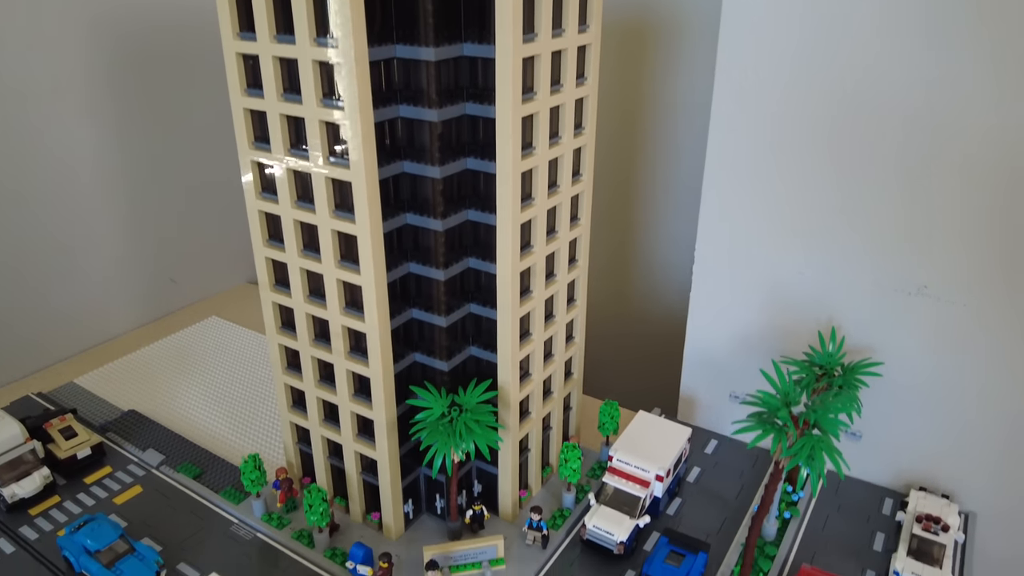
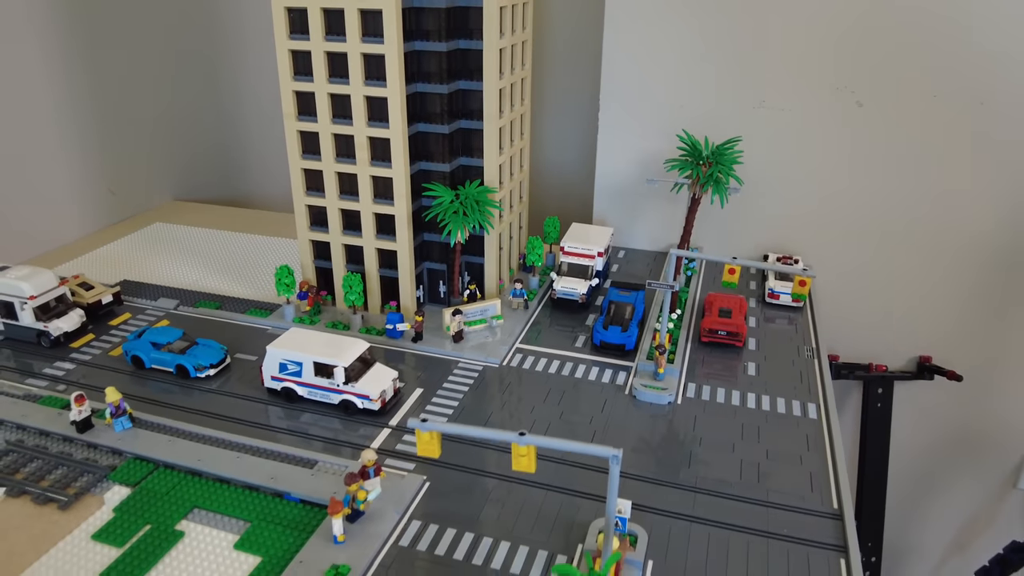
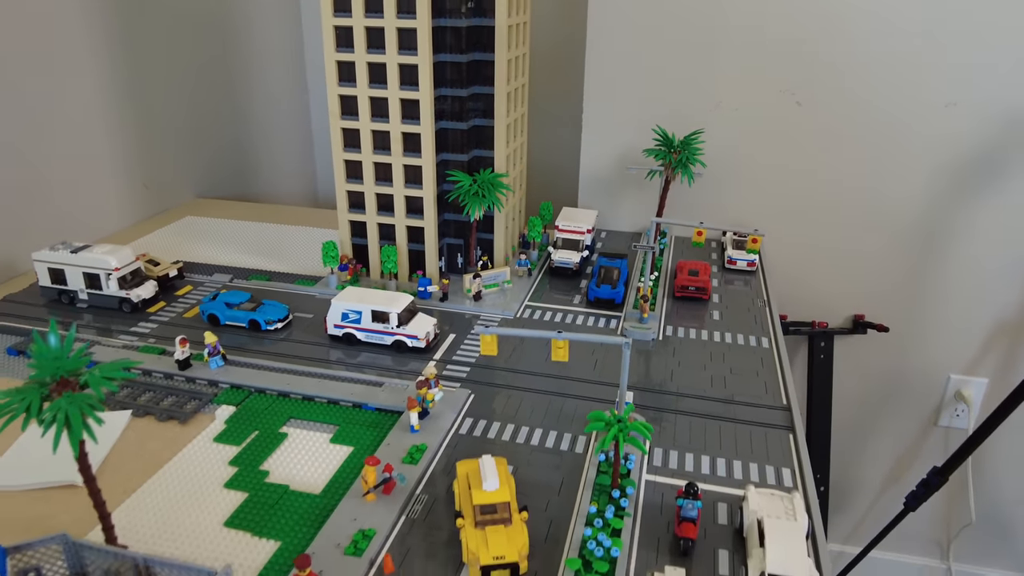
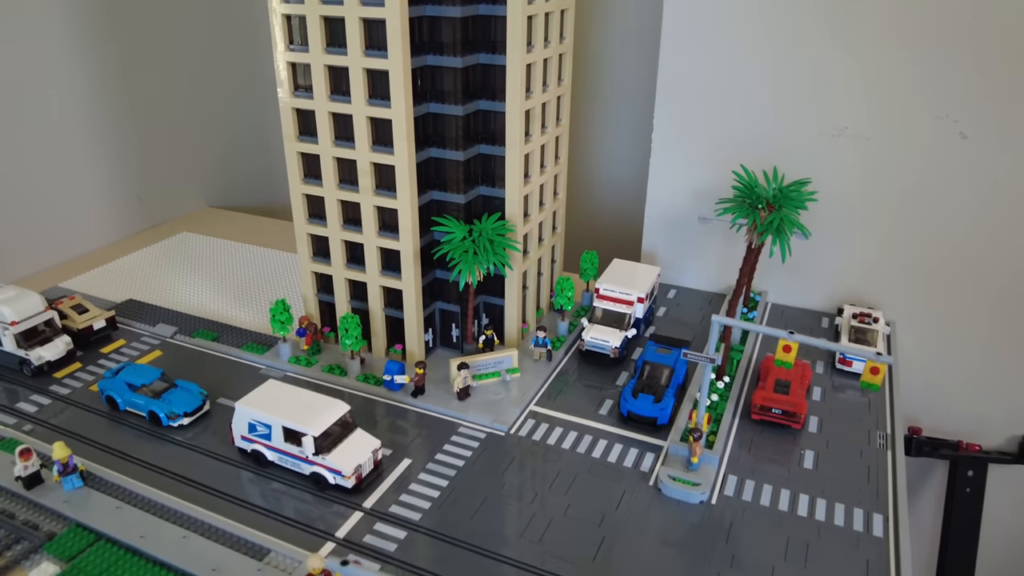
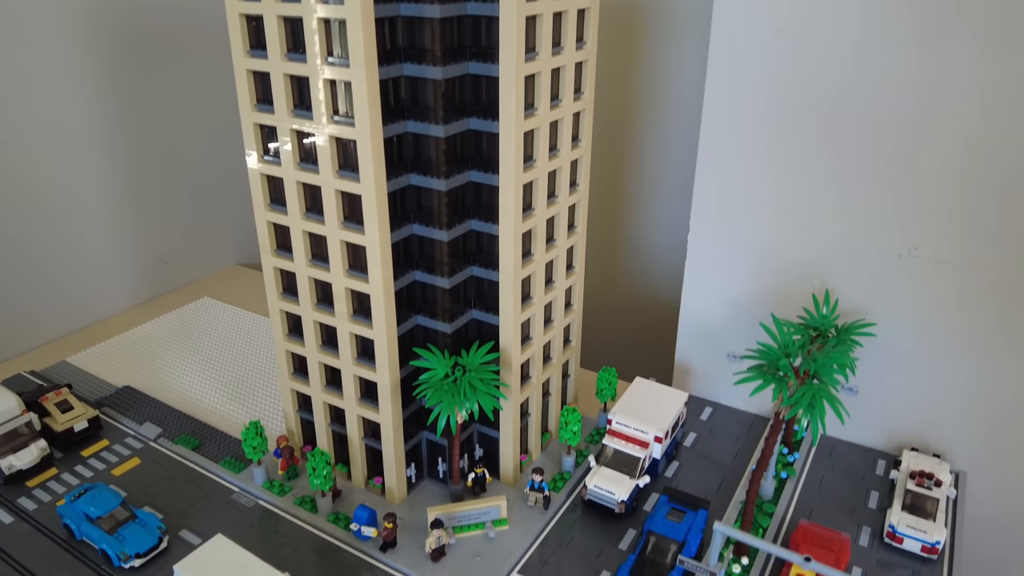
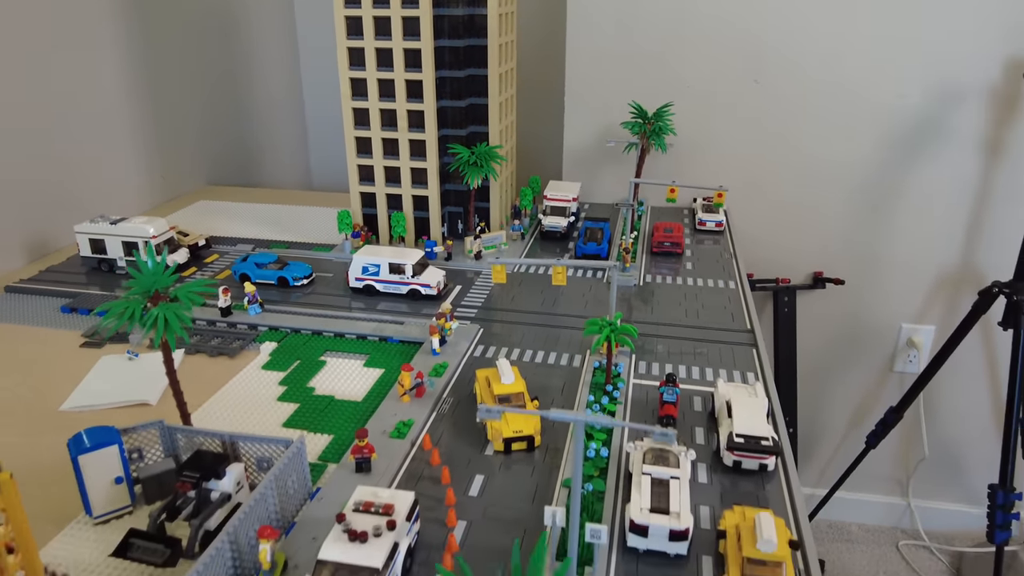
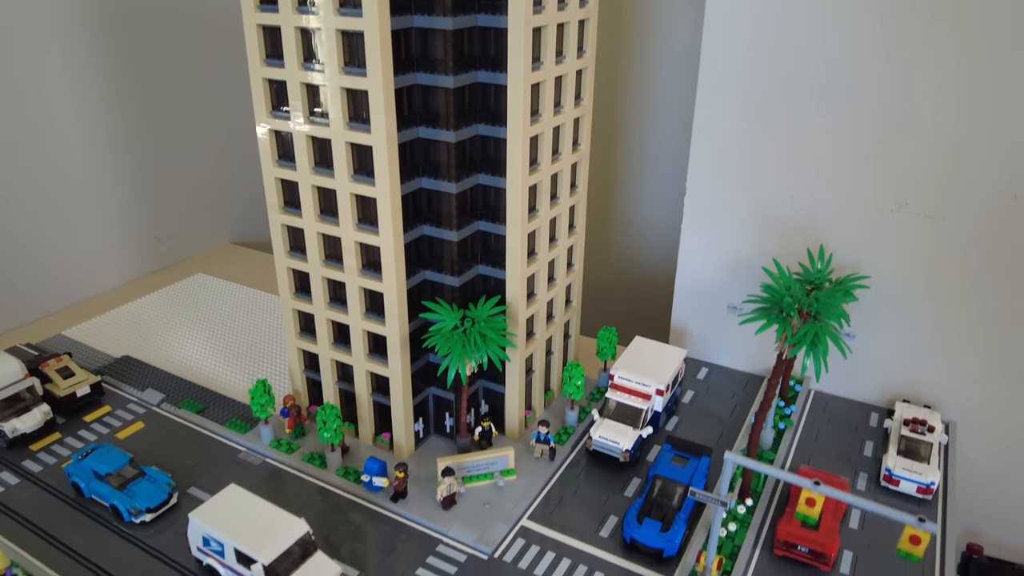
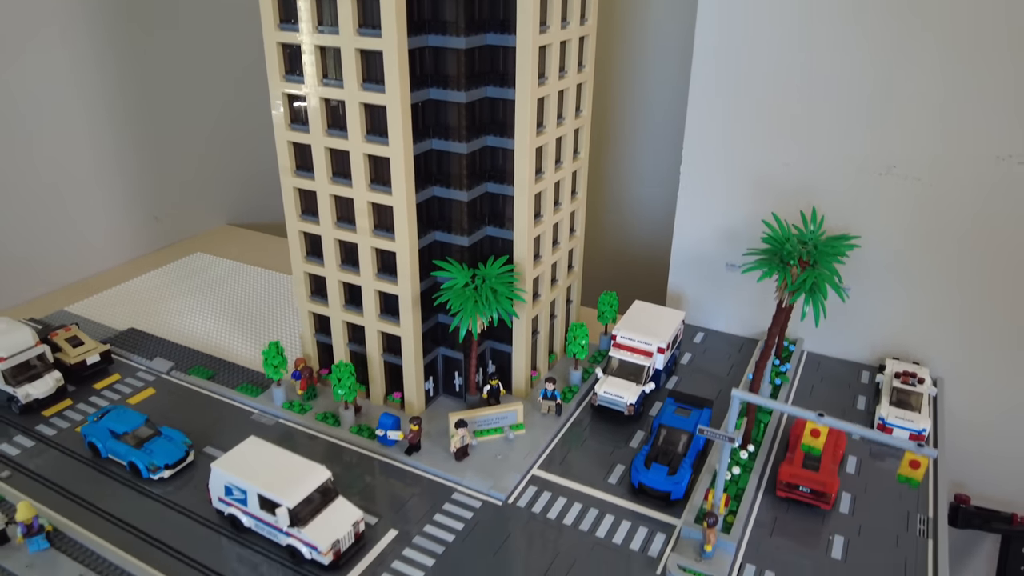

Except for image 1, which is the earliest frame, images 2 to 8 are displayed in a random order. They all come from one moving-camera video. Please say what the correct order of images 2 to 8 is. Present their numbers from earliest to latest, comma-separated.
5, 7, 8, 4, 2, 3, 6
